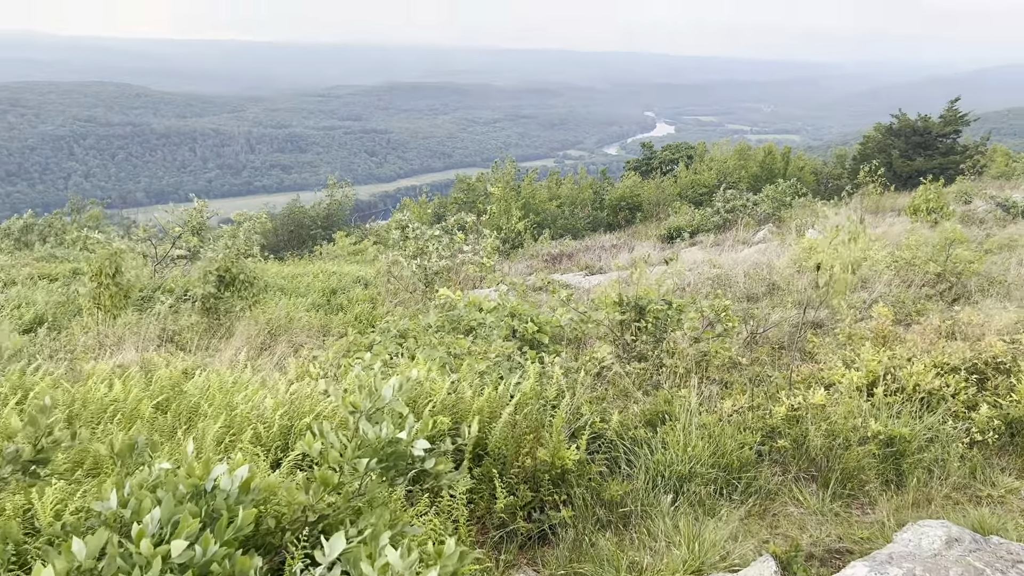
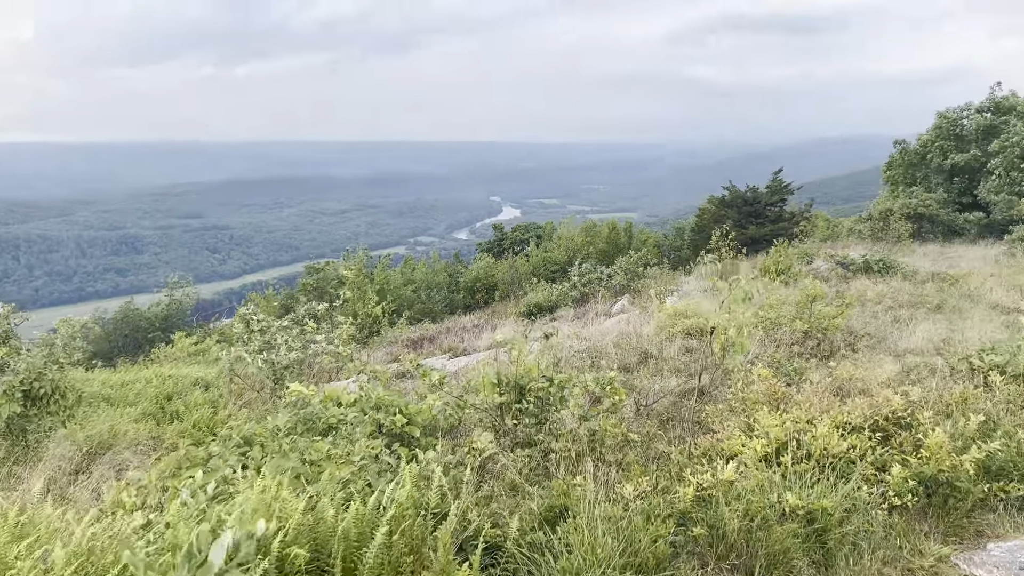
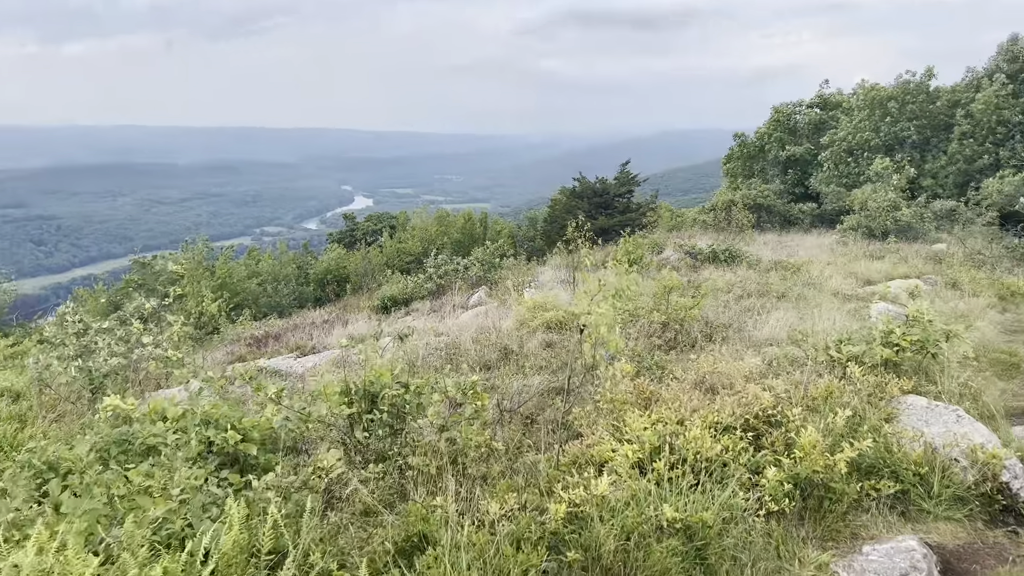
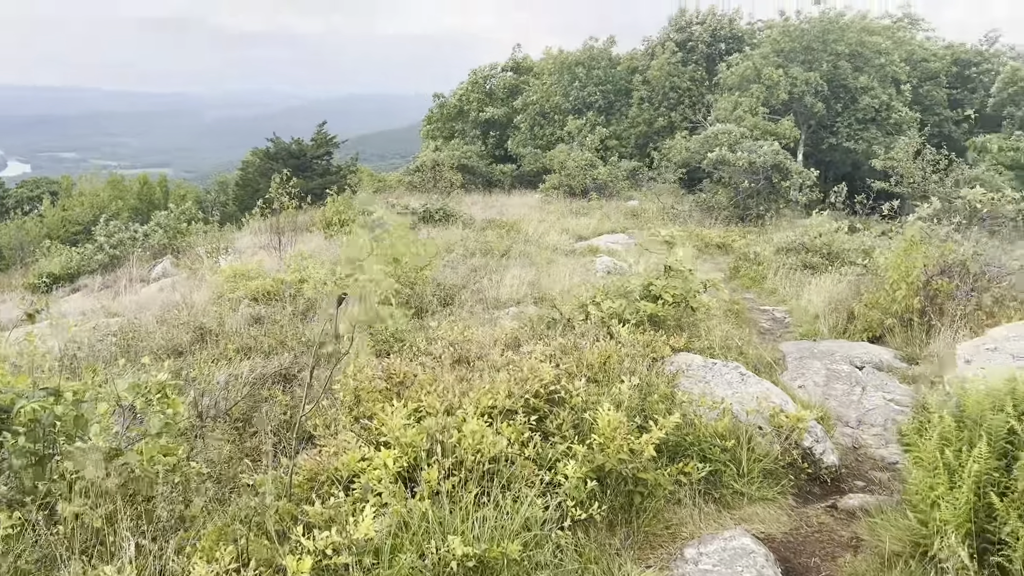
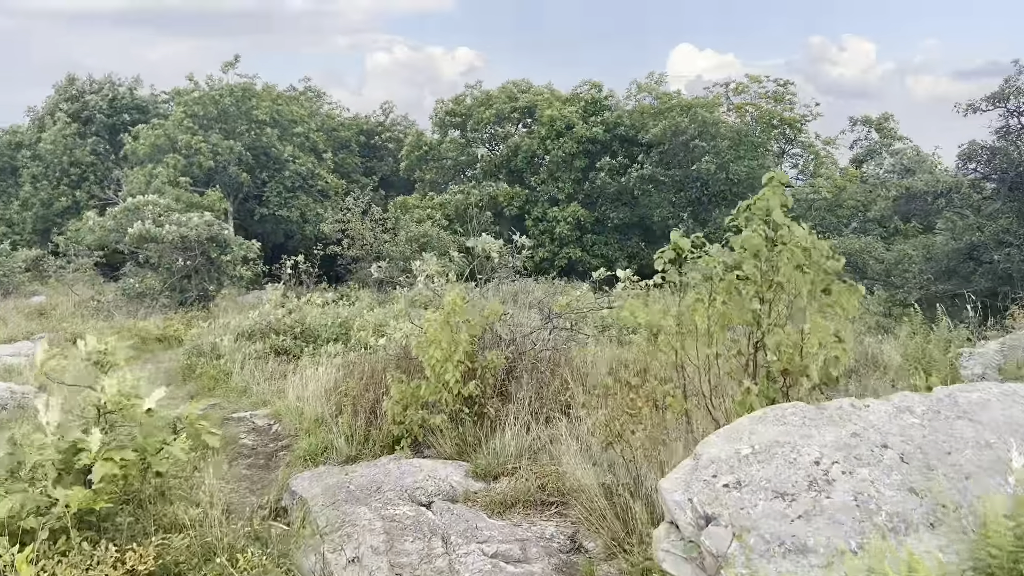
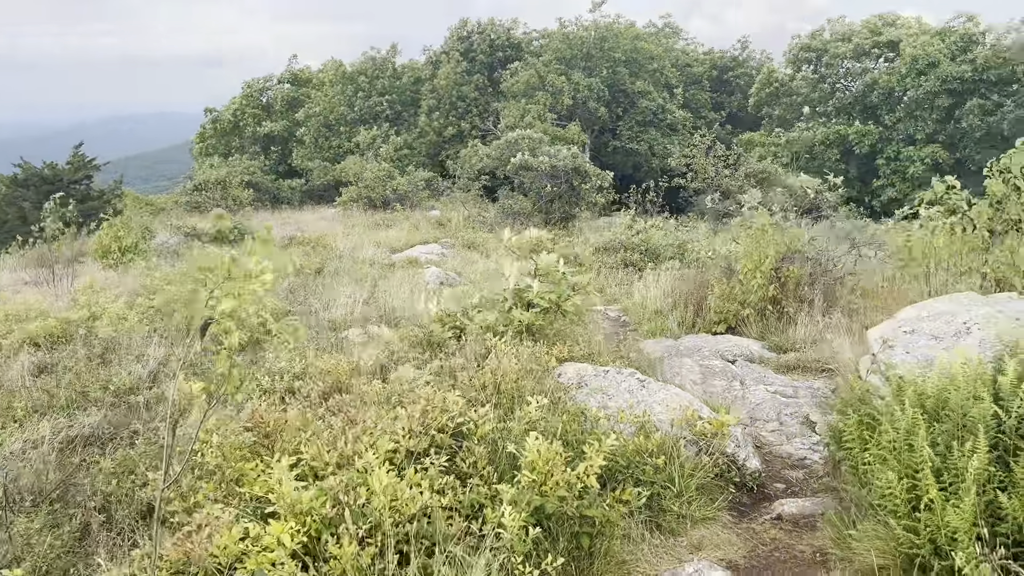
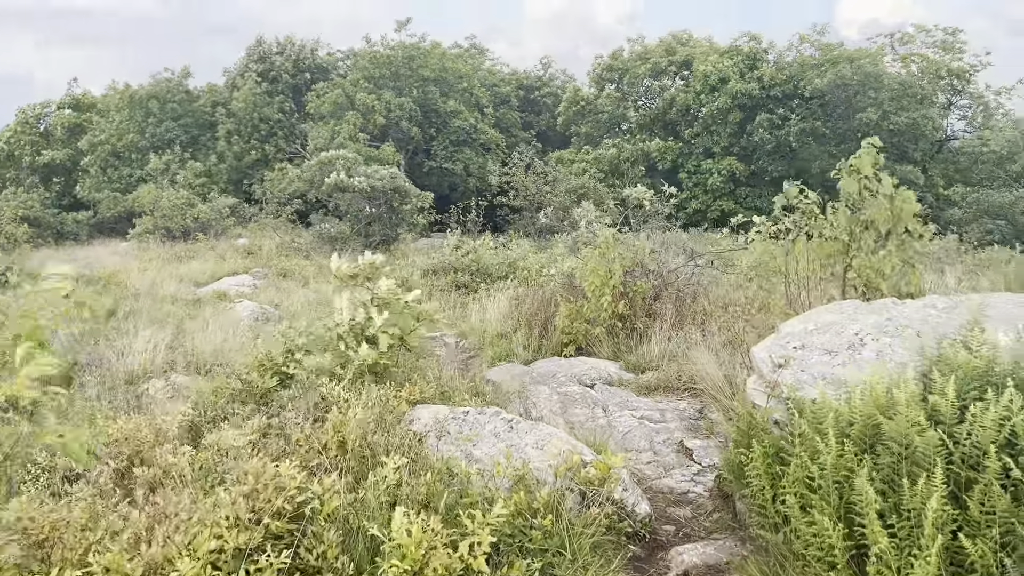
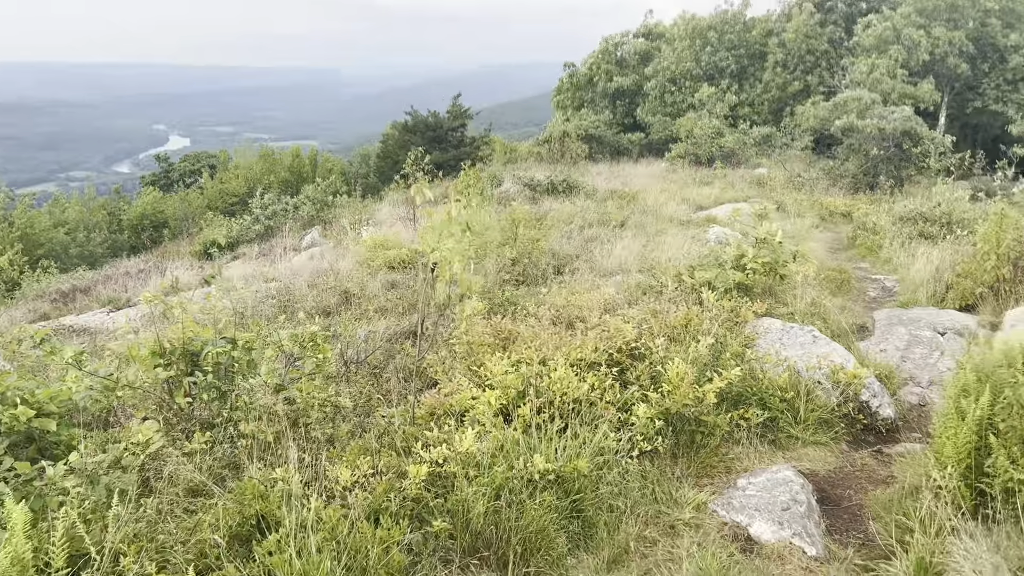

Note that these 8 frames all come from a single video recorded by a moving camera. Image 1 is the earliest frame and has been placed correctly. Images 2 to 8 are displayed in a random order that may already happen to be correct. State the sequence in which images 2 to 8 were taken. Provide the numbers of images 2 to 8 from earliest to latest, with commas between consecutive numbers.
2, 3, 8, 4, 6, 7, 5
